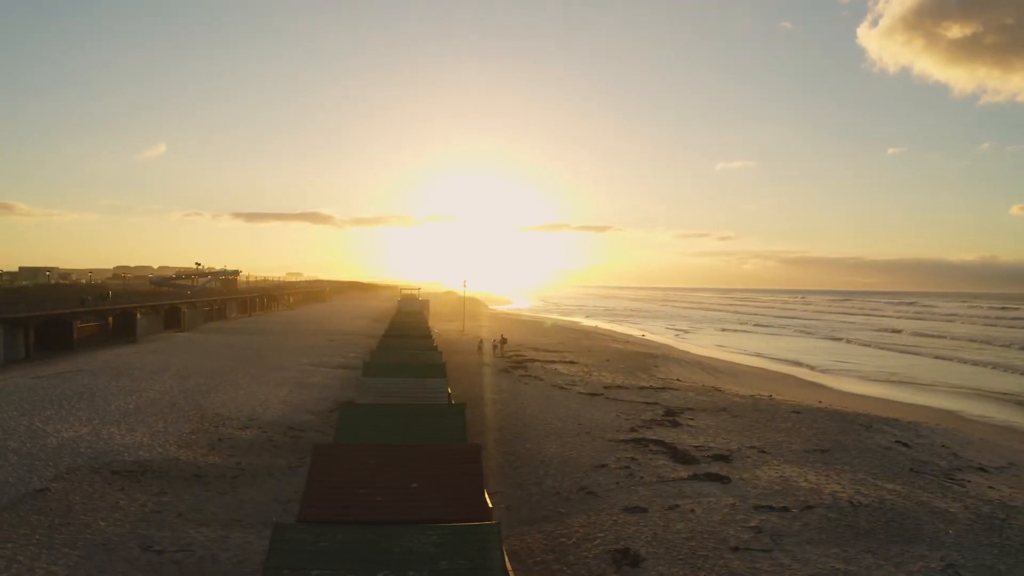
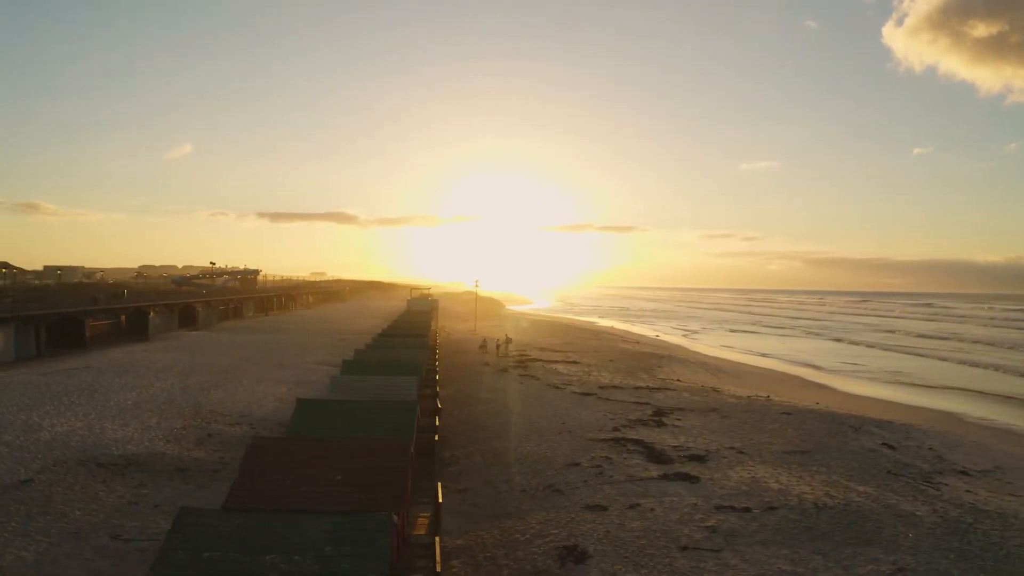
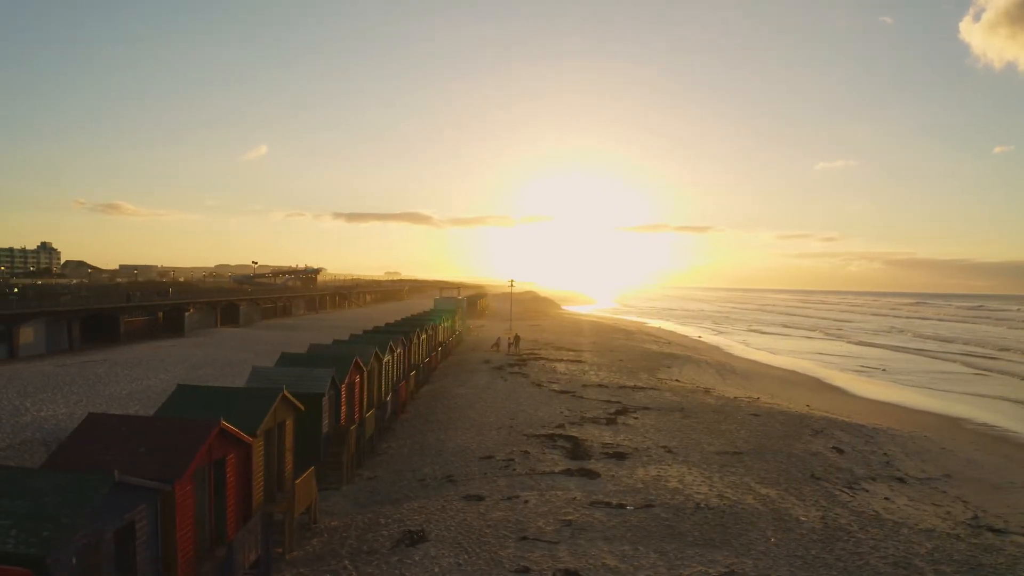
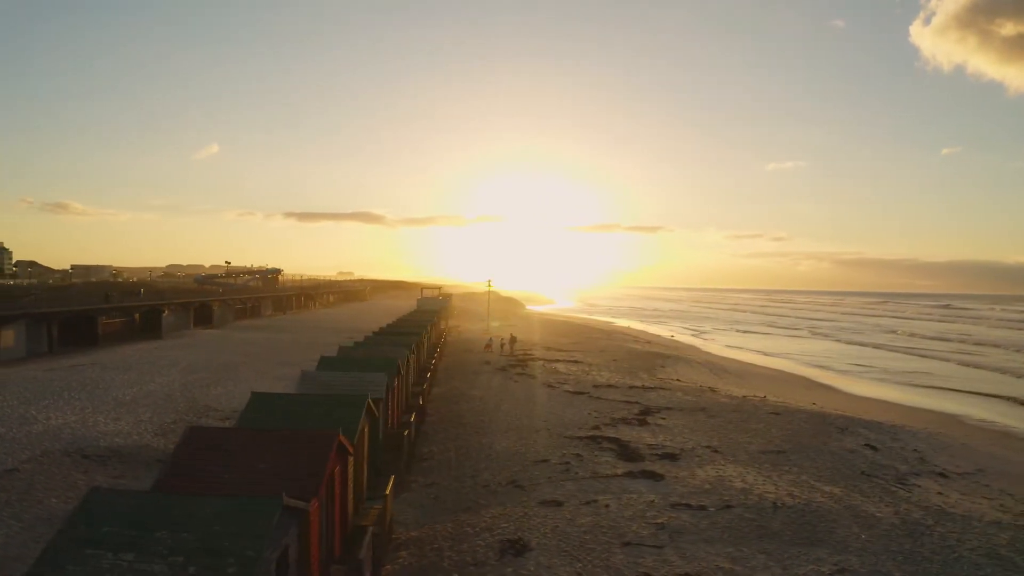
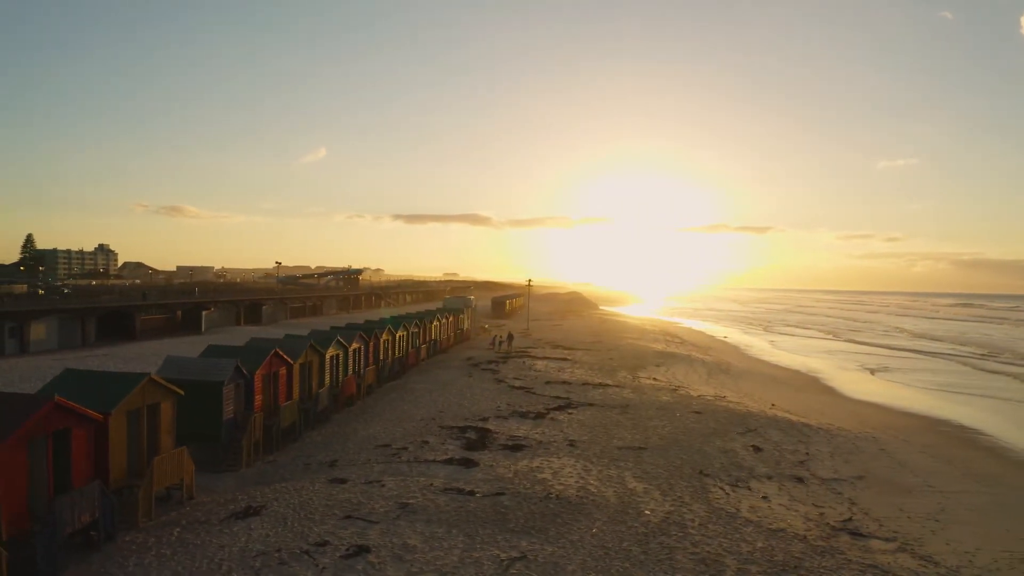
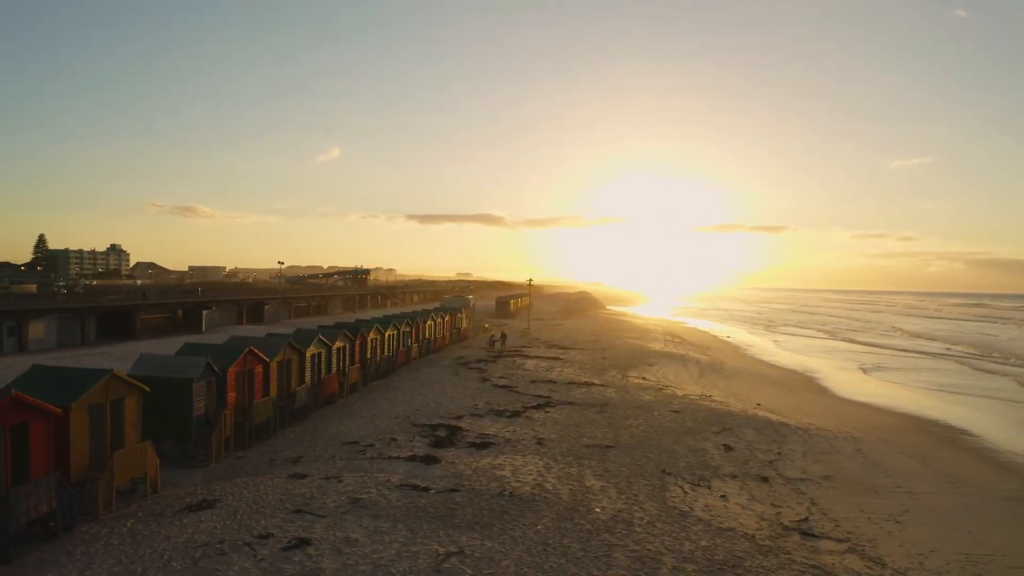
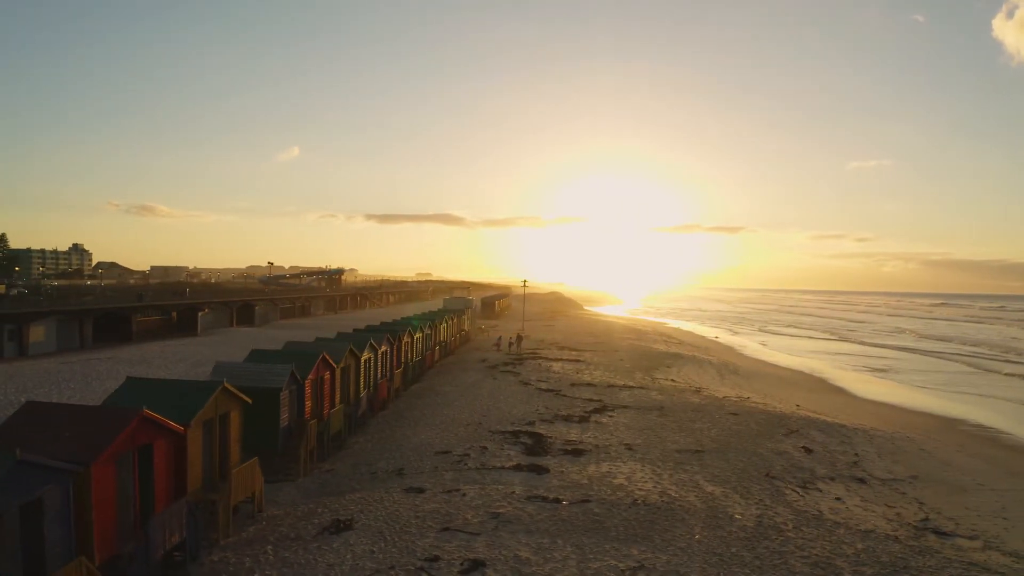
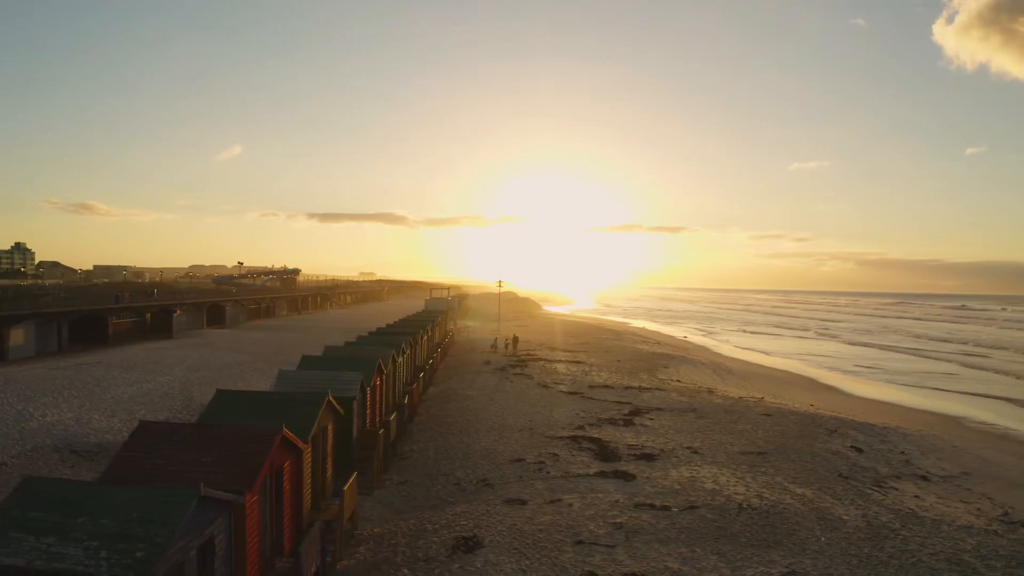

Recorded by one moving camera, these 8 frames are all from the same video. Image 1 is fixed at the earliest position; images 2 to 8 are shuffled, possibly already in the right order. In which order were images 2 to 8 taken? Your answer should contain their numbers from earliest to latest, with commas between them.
2, 4, 8, 3, 7, 5, 6
